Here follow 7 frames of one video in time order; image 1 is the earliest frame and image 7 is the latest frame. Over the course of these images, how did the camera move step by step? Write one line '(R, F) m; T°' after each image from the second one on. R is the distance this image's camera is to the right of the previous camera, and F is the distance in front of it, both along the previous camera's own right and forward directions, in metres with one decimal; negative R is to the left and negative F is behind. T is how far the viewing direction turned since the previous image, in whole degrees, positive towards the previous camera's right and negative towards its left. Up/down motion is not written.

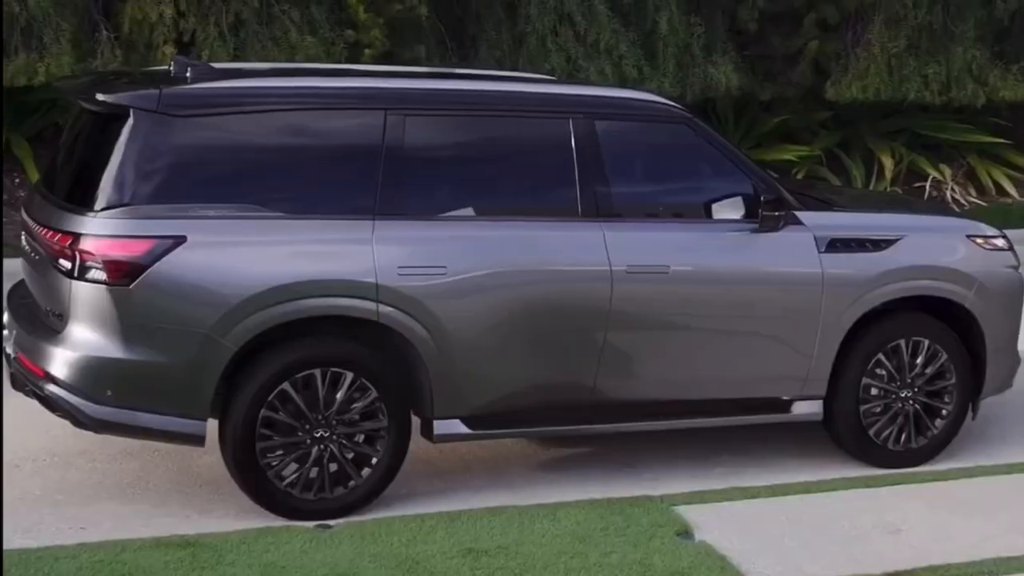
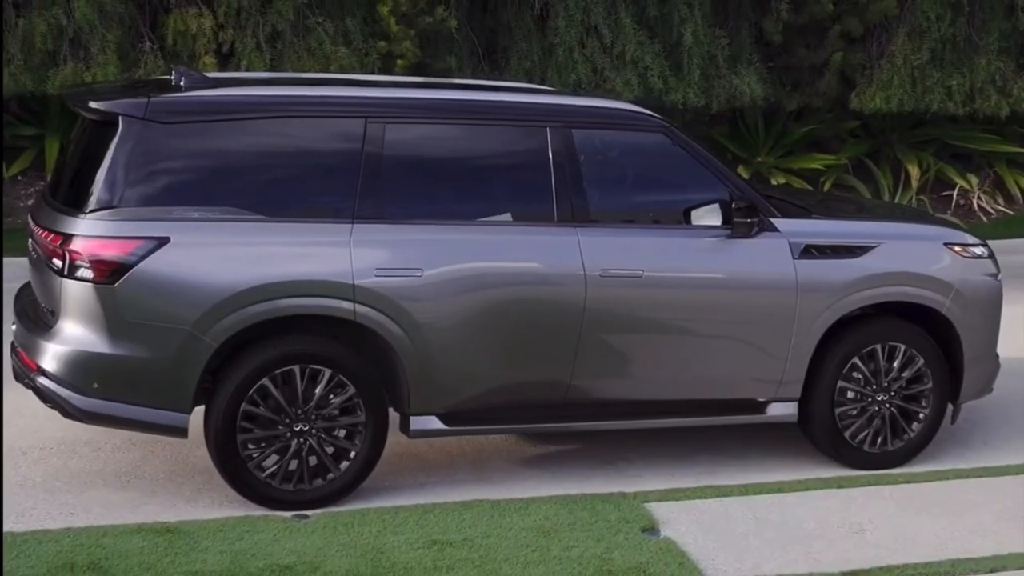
(+0.4, -0.1) m; -3°
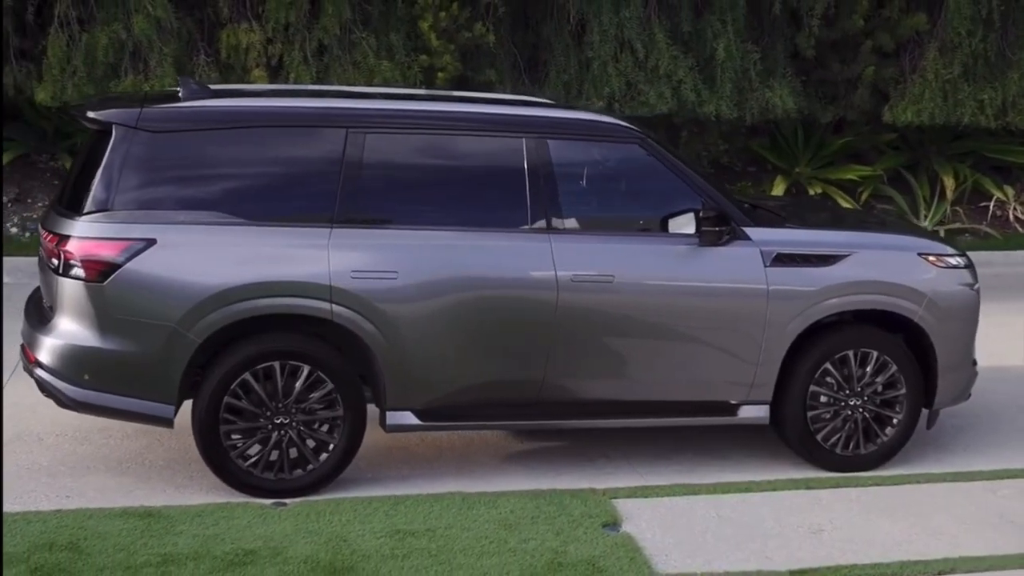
(+0.5, -0.2) m; -4°
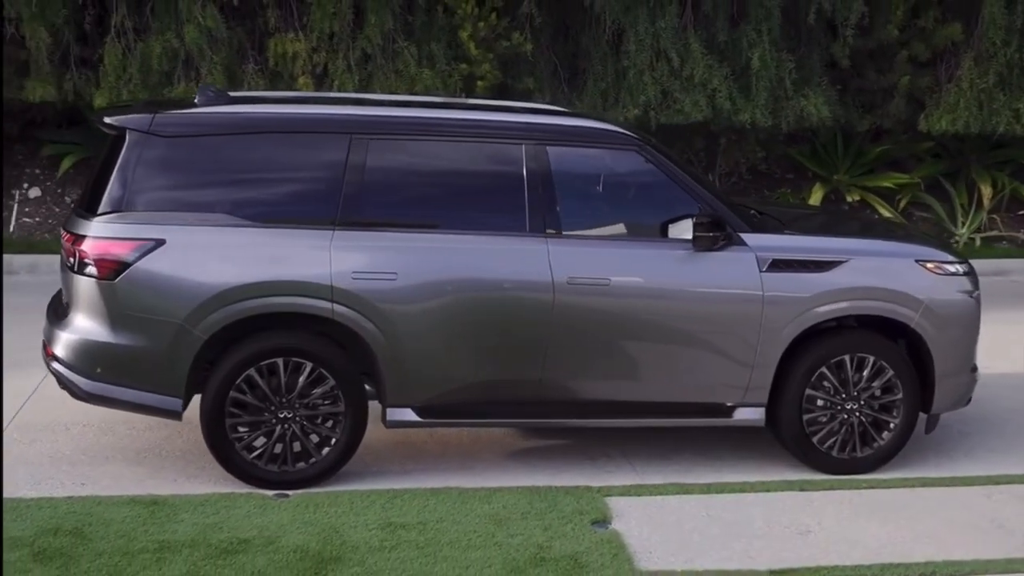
(+0.3, -0.1) m; -3°
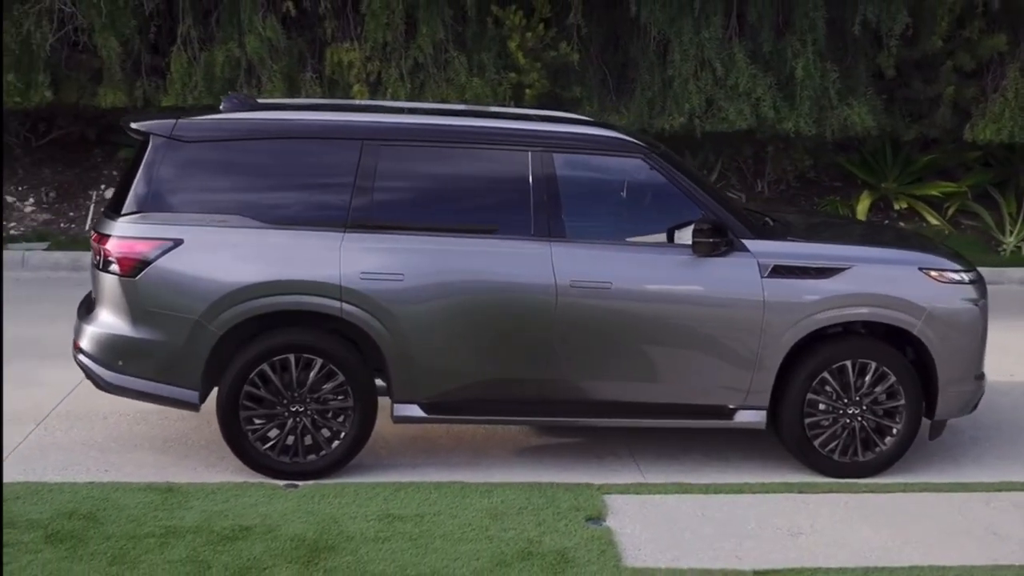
(+0.3, -0.1) m; -4°
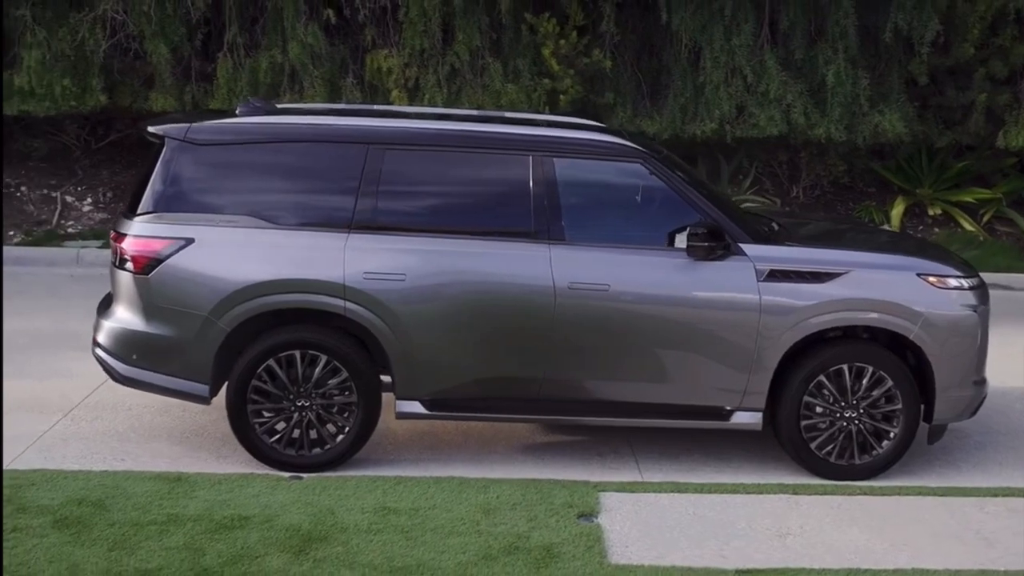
(+0.3, -0.1) m; -3°
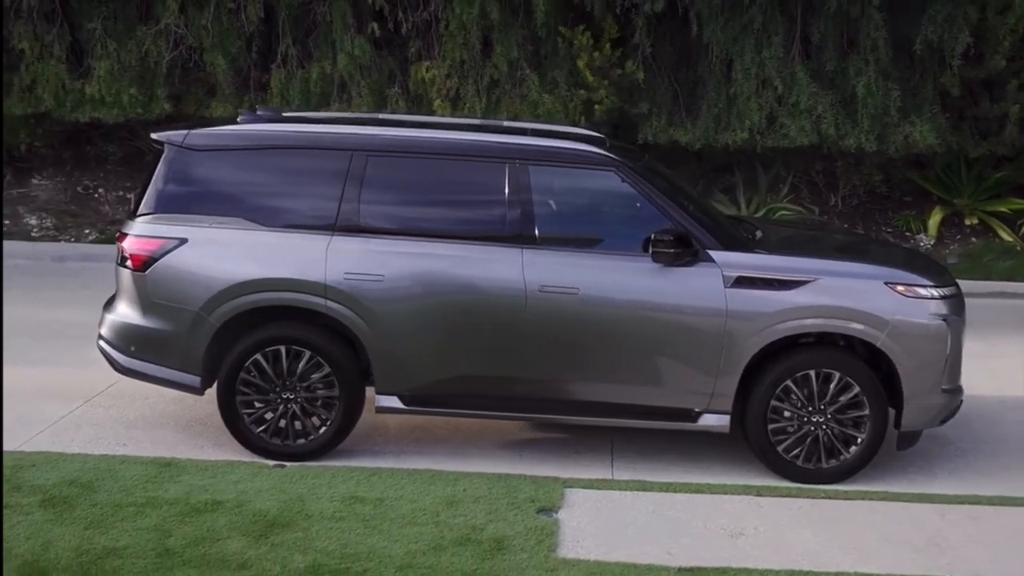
(+0.6, -0.2) m; -4°
